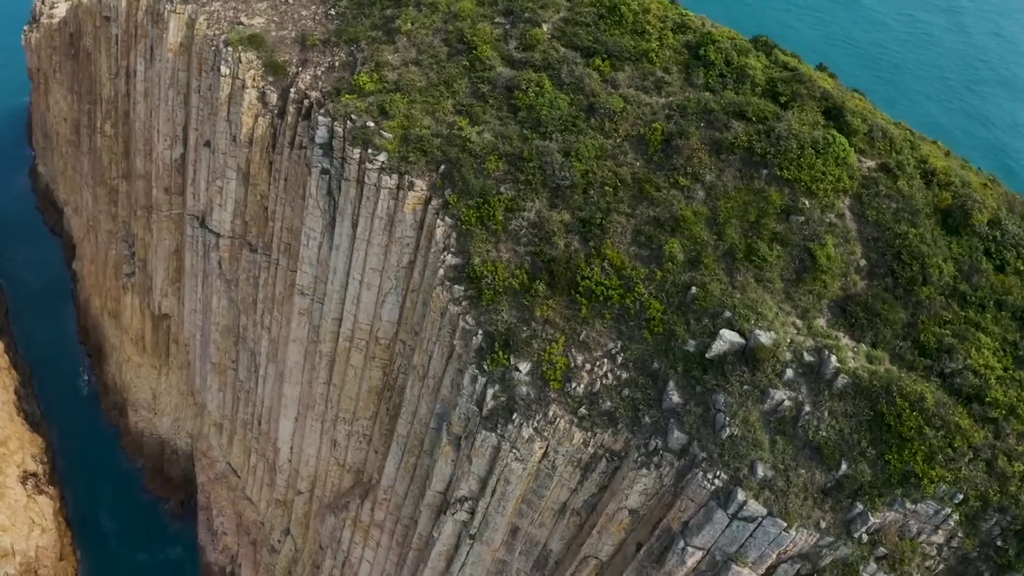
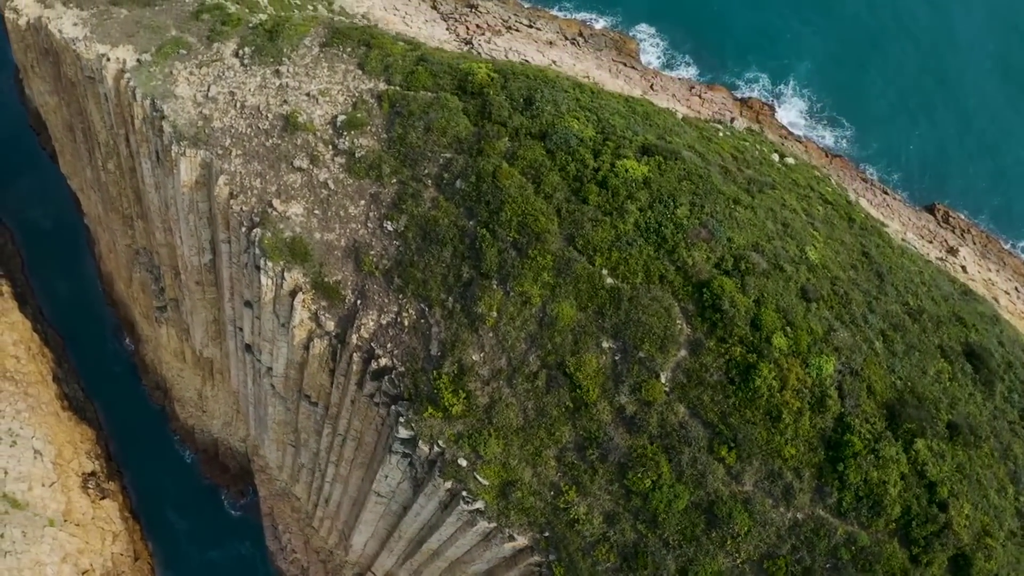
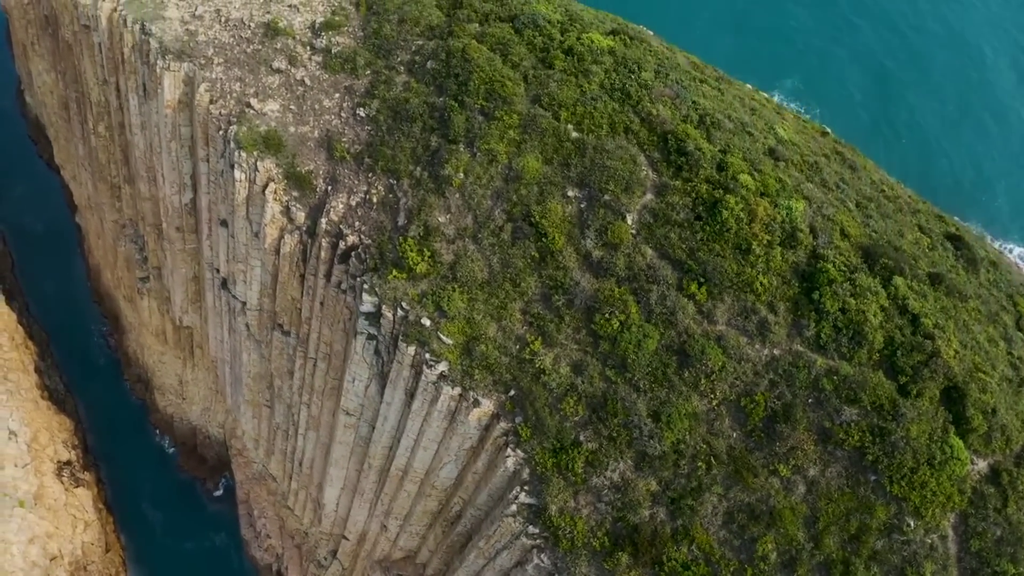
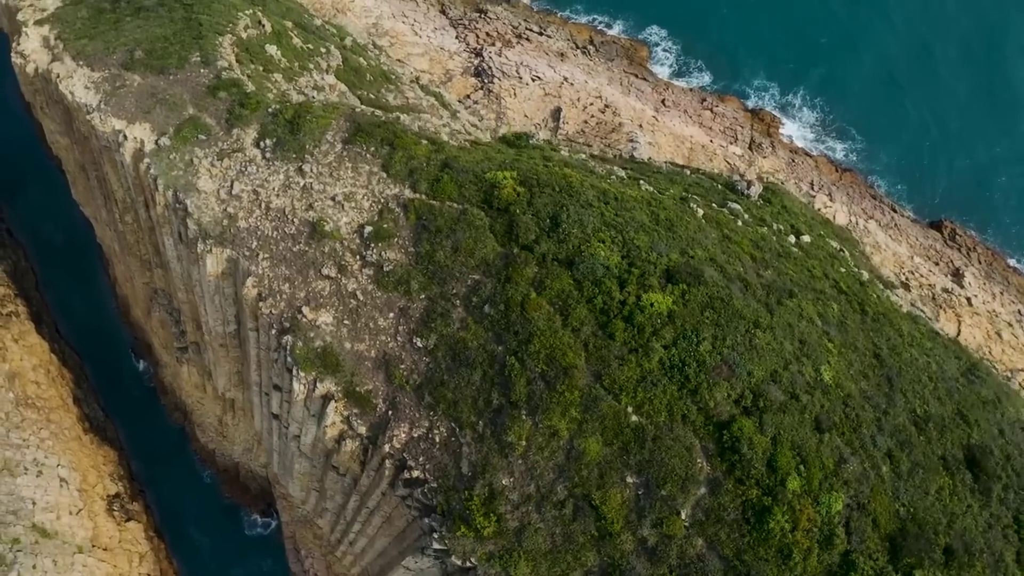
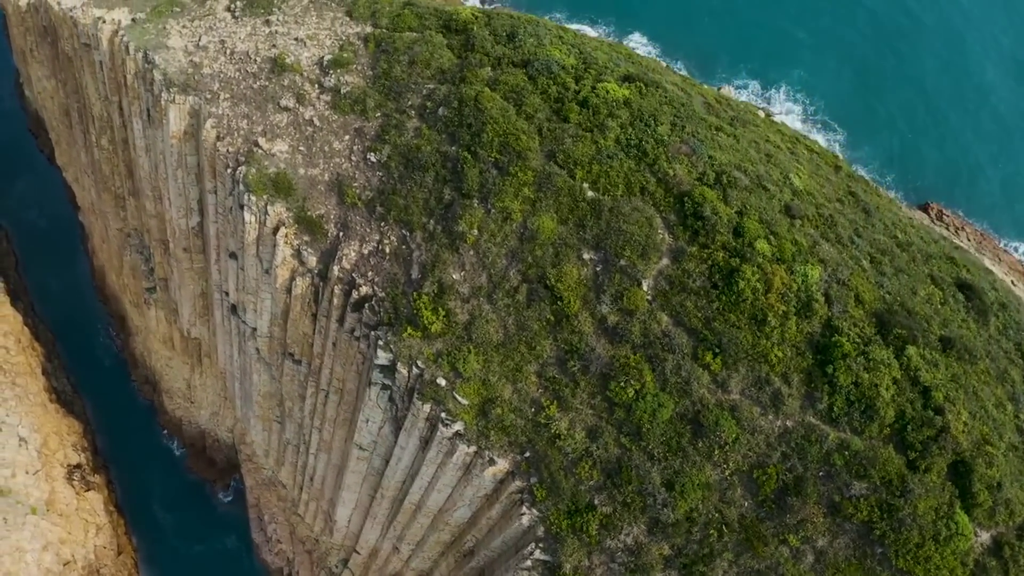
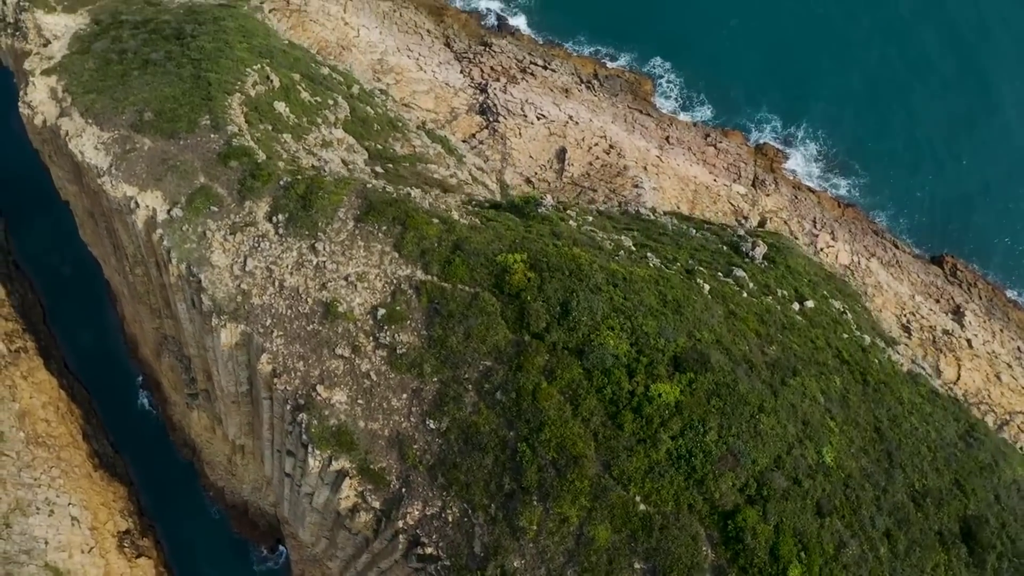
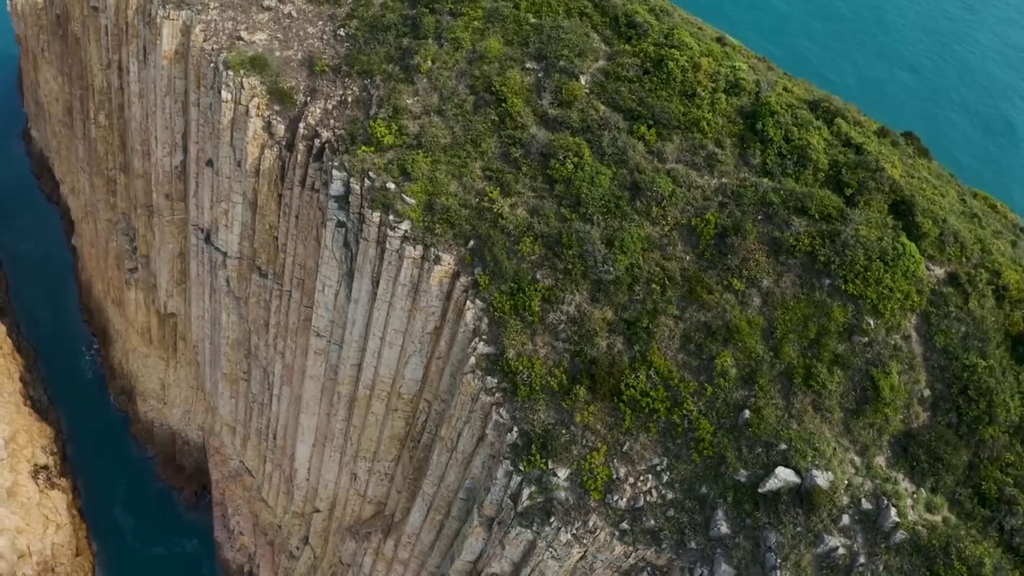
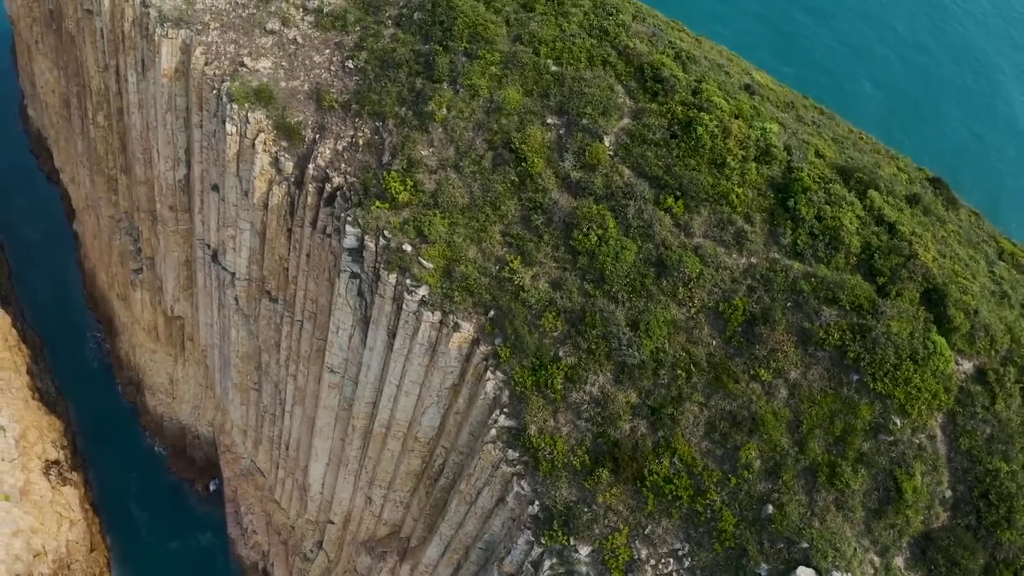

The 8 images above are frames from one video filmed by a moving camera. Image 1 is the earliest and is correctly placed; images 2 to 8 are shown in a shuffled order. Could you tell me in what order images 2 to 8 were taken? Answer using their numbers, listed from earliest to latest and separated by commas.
7, 8, 3, 5, 2, 4, 6
